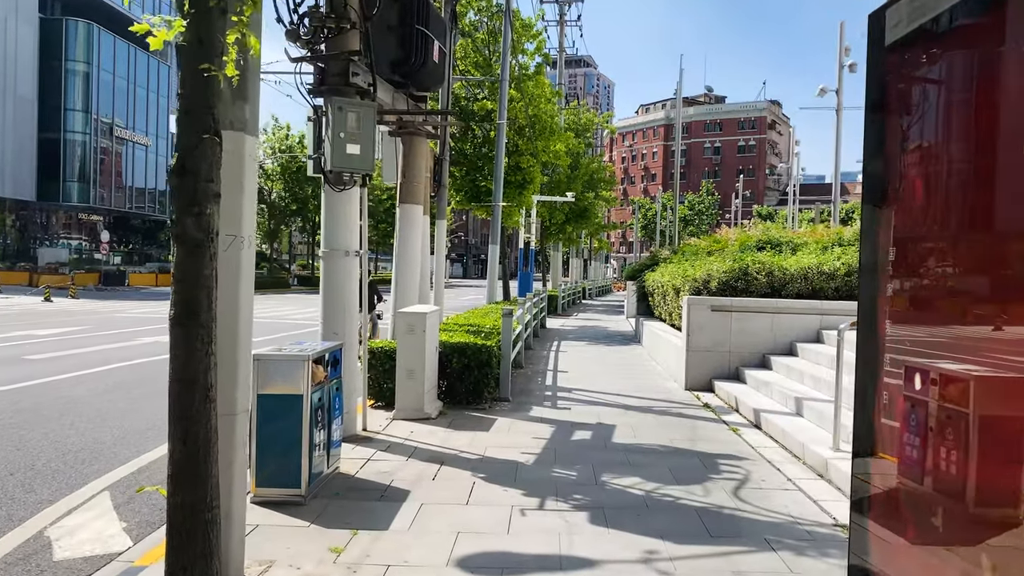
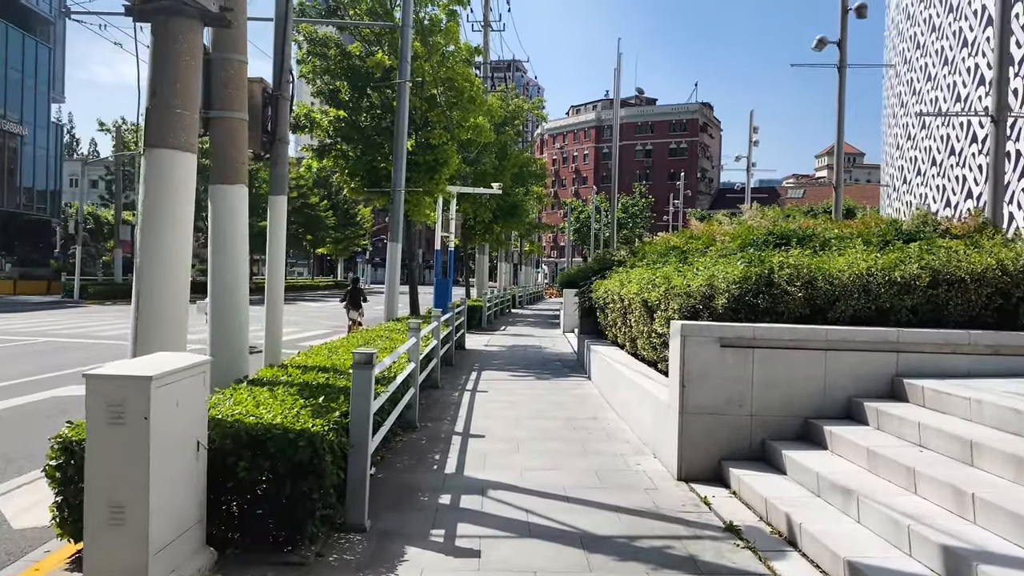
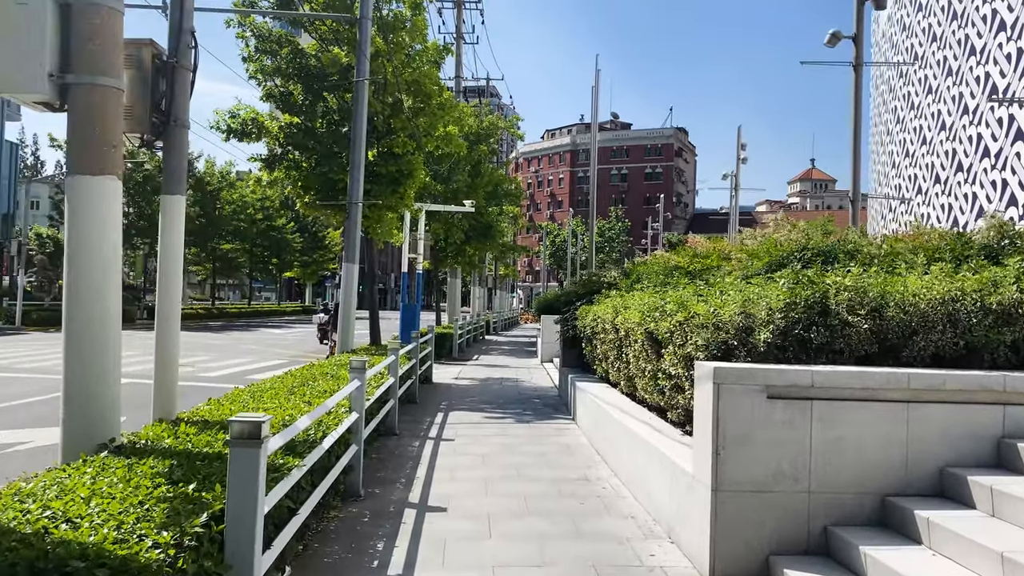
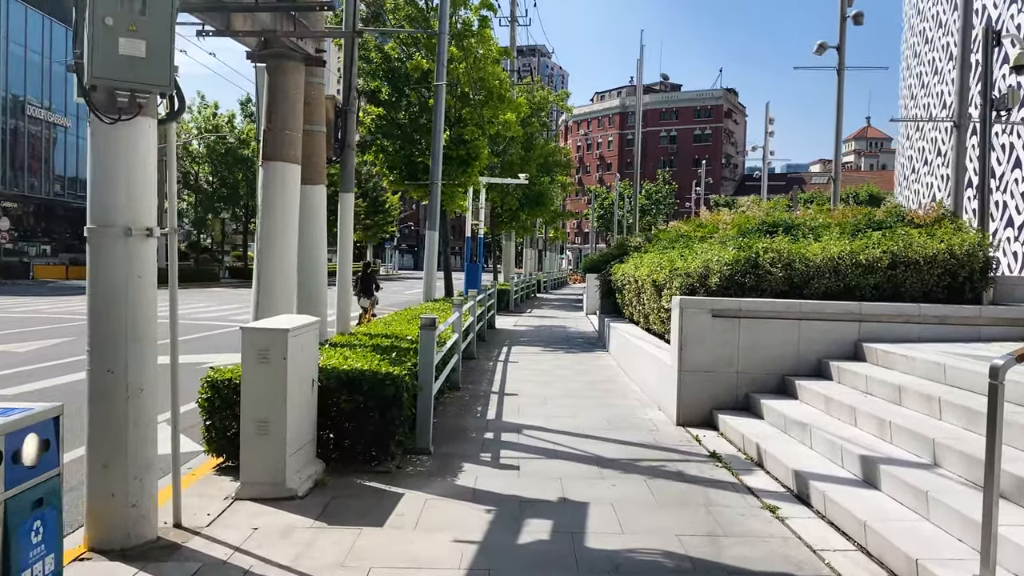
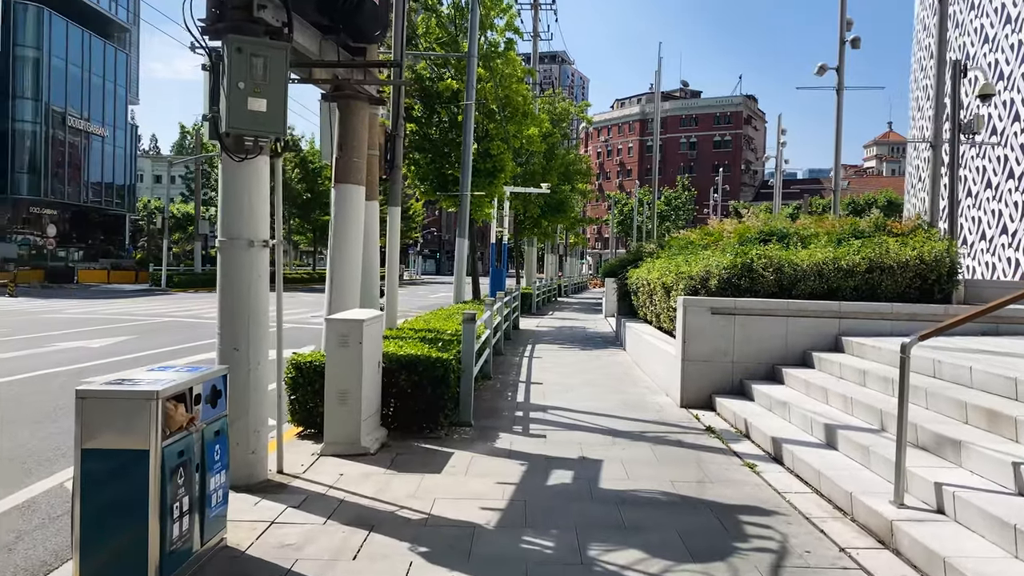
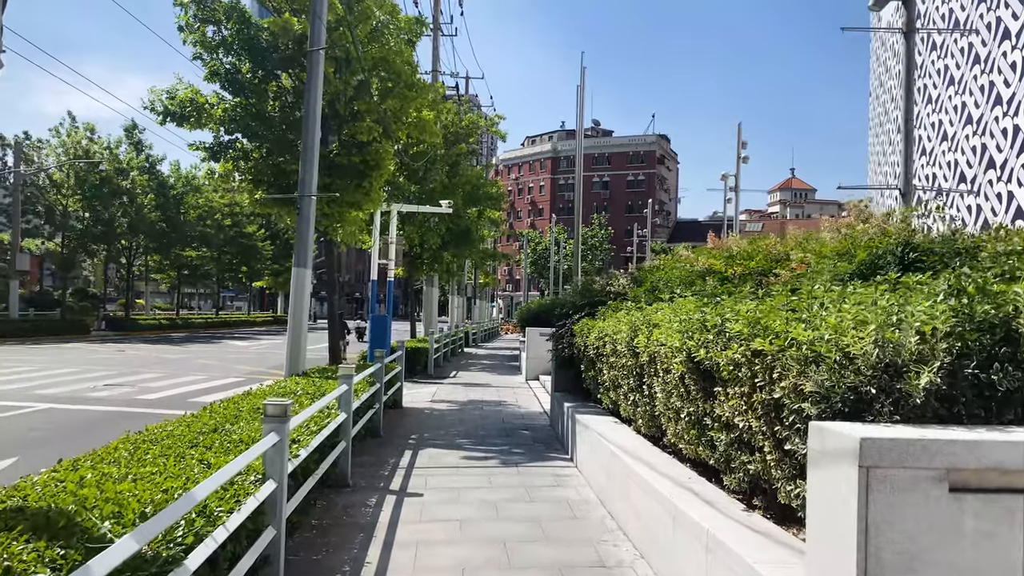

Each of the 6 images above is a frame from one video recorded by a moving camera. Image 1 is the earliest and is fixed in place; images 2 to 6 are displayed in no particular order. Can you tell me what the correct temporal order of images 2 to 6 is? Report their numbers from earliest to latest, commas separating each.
5, 4, 2, 3, 6
